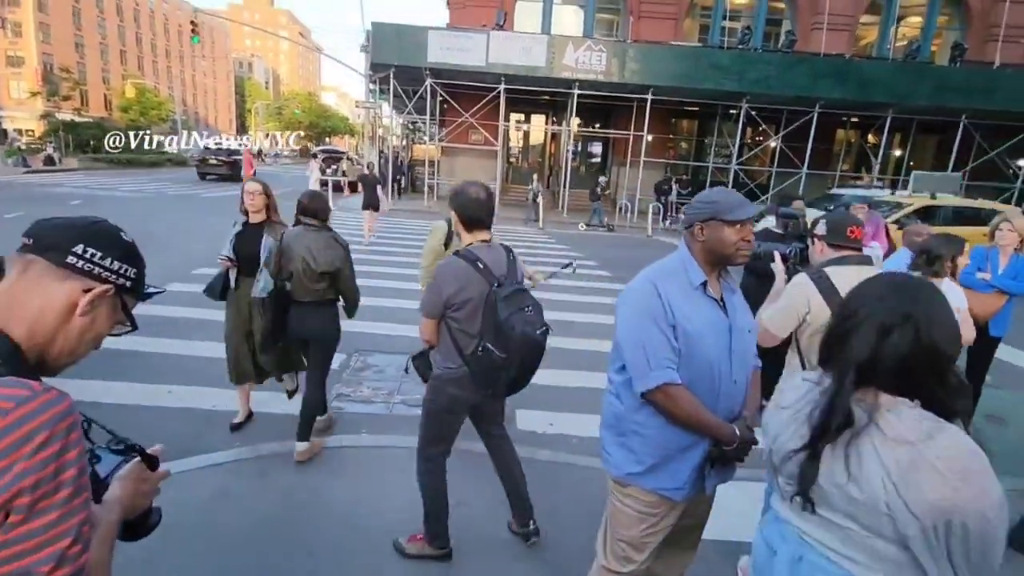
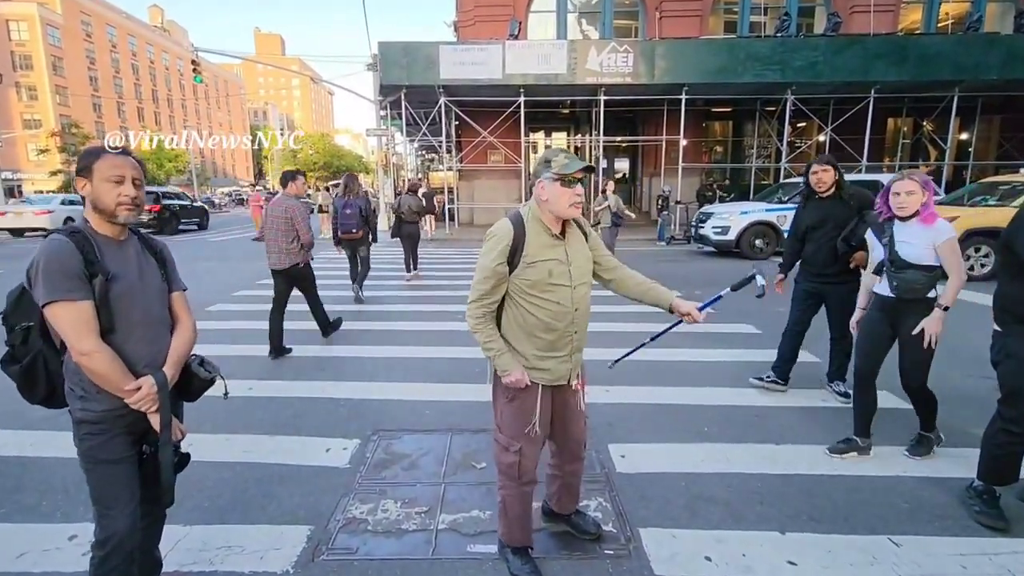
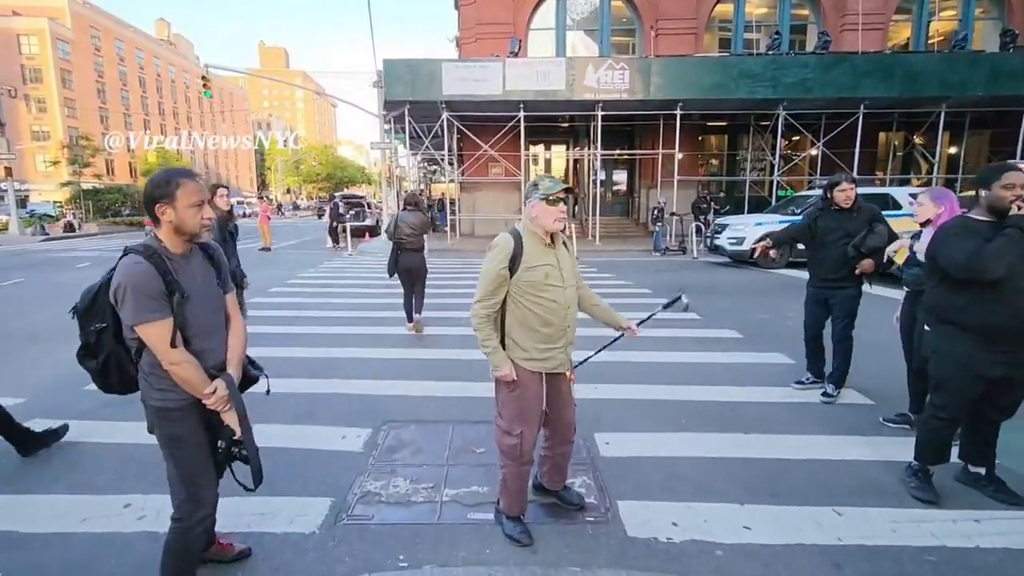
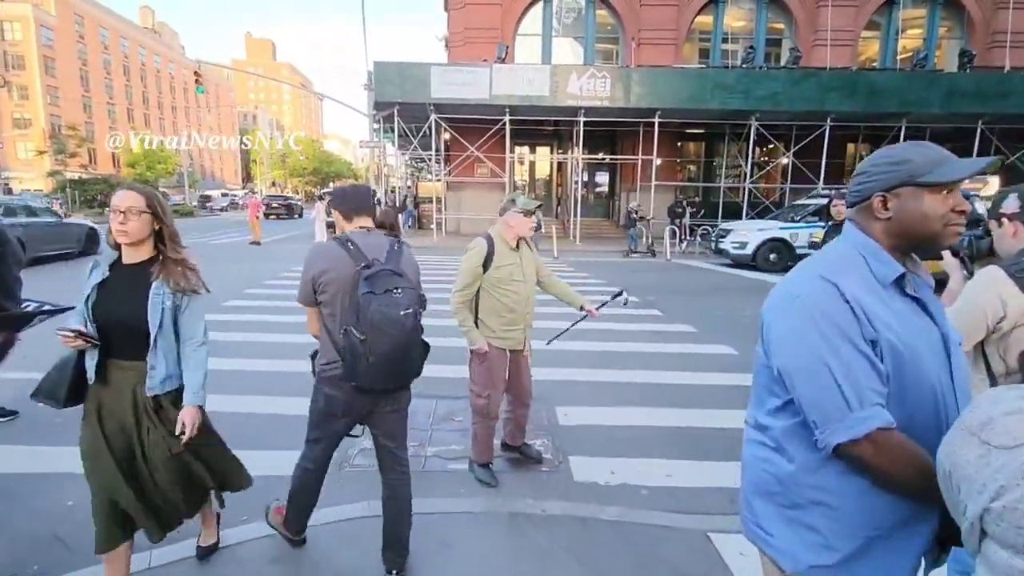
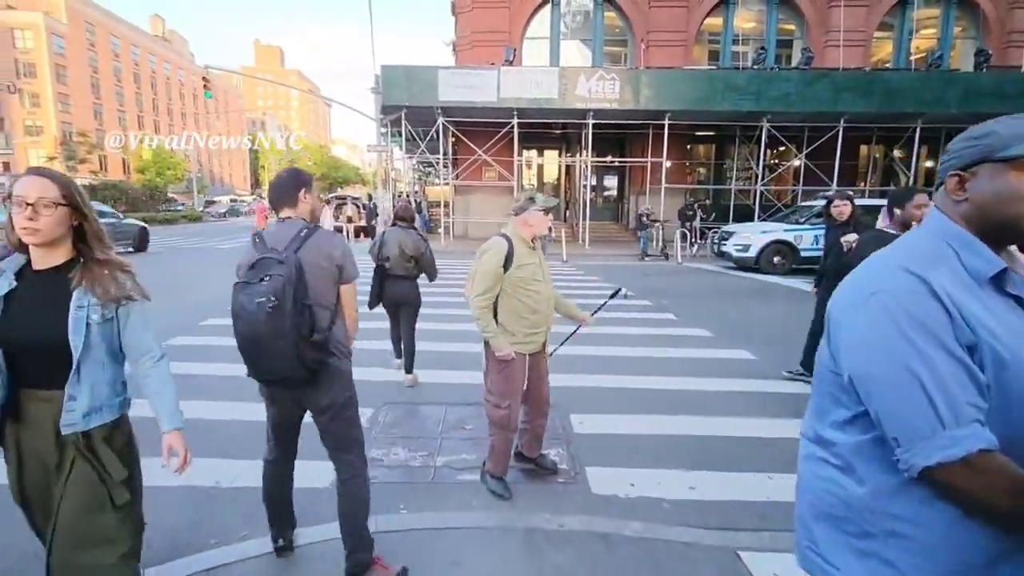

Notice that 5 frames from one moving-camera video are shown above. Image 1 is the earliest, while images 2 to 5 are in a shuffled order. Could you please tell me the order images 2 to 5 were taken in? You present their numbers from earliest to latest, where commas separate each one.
4, 5, 3, 2
